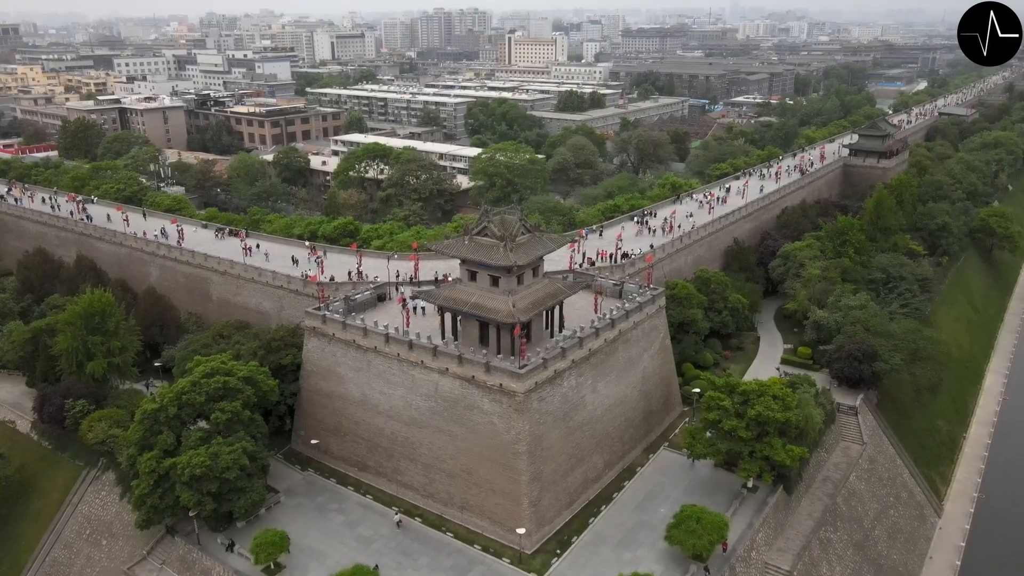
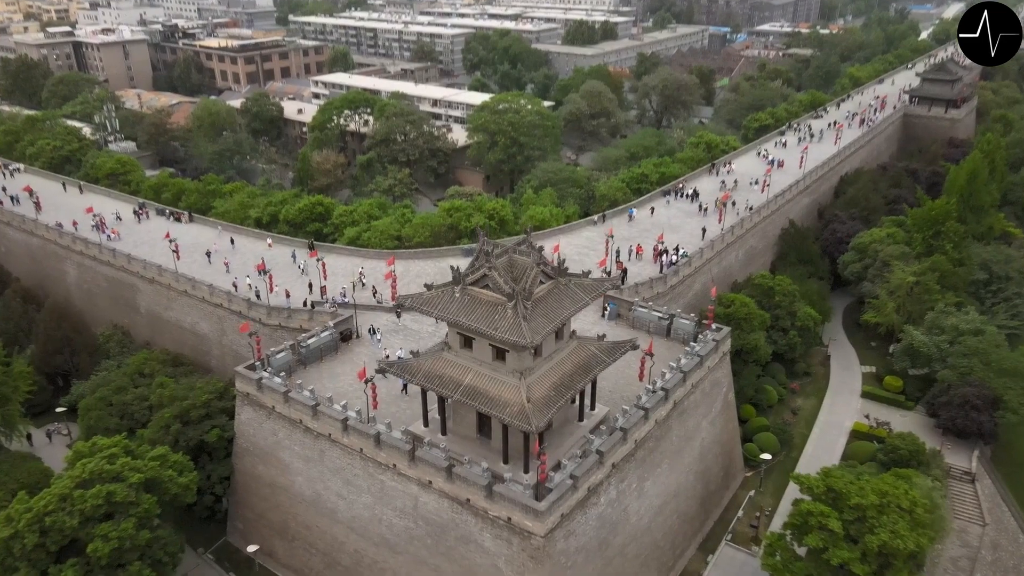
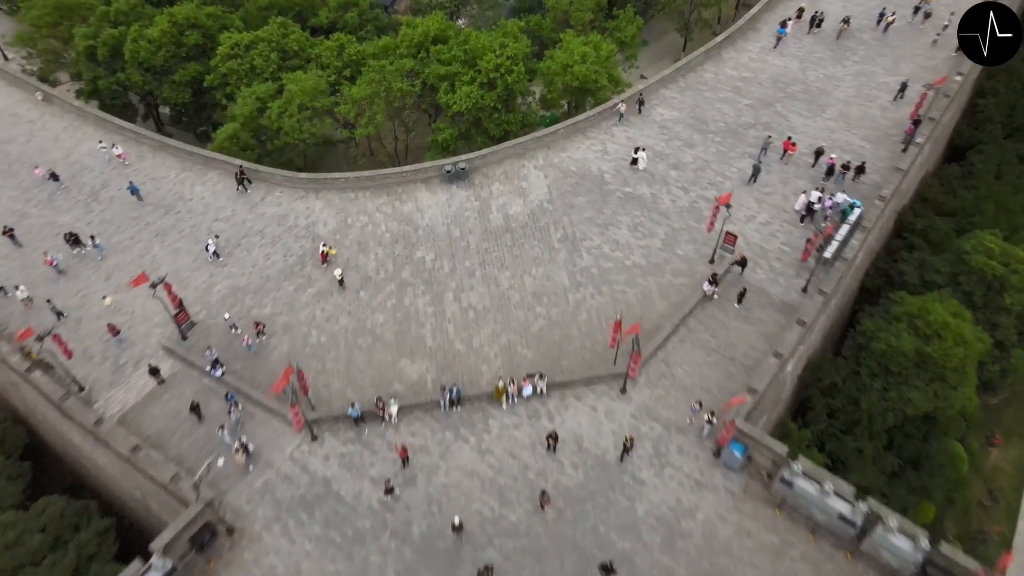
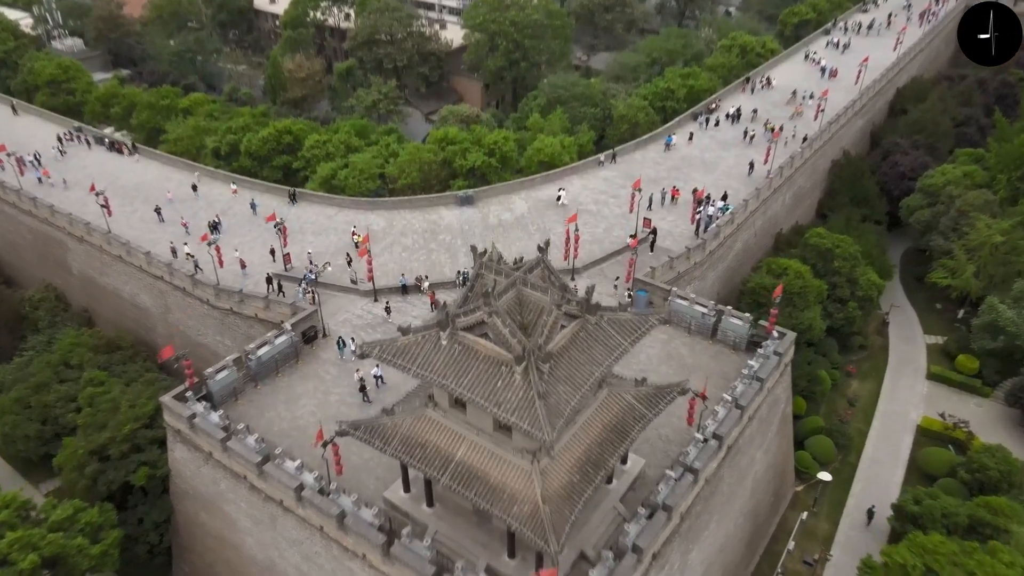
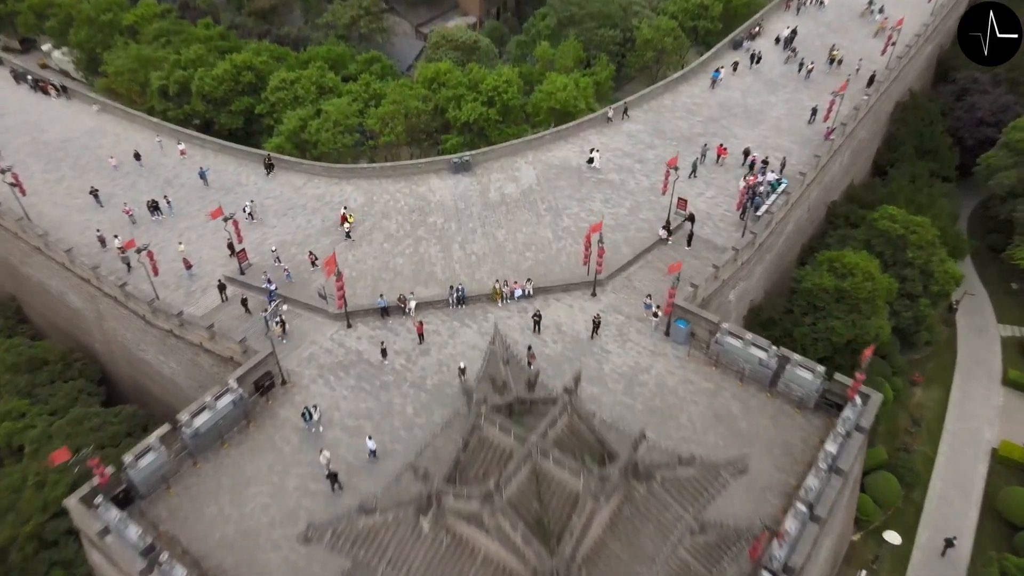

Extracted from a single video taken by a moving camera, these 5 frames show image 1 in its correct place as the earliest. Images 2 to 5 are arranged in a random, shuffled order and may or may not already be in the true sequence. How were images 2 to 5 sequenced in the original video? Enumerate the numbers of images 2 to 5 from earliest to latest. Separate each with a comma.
2, 4, 5, 3
